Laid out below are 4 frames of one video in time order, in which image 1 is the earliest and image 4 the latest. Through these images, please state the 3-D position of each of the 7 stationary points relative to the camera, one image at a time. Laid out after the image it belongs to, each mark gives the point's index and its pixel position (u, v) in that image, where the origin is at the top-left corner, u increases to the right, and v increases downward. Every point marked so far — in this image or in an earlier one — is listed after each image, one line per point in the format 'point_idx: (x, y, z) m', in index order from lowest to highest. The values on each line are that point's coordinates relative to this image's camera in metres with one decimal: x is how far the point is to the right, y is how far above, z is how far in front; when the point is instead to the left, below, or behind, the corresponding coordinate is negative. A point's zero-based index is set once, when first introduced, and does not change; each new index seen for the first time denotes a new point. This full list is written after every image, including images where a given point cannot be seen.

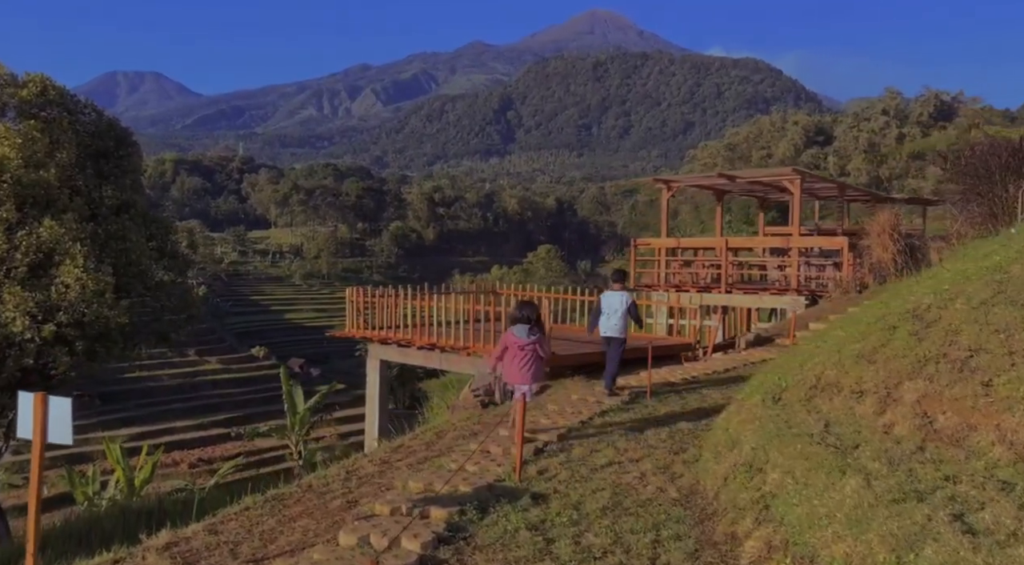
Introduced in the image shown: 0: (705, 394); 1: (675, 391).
0: (+2.0, -1.2, +9.3) m
1: (+1.8, -1.2, +9.7) m
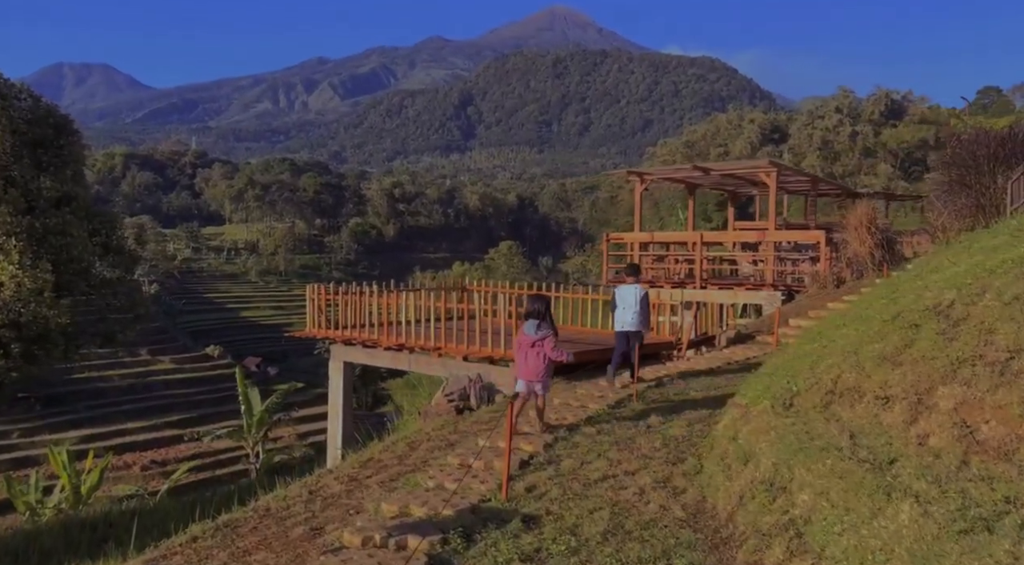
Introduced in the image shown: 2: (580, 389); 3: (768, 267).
0: (+1.8, -1.2, +8.7) m
1: (+1.5, -1.1, +9.1) m
2: (+0.7, -1.1, +9.4) m
3: (+4.7, +0.3, +16.4) m
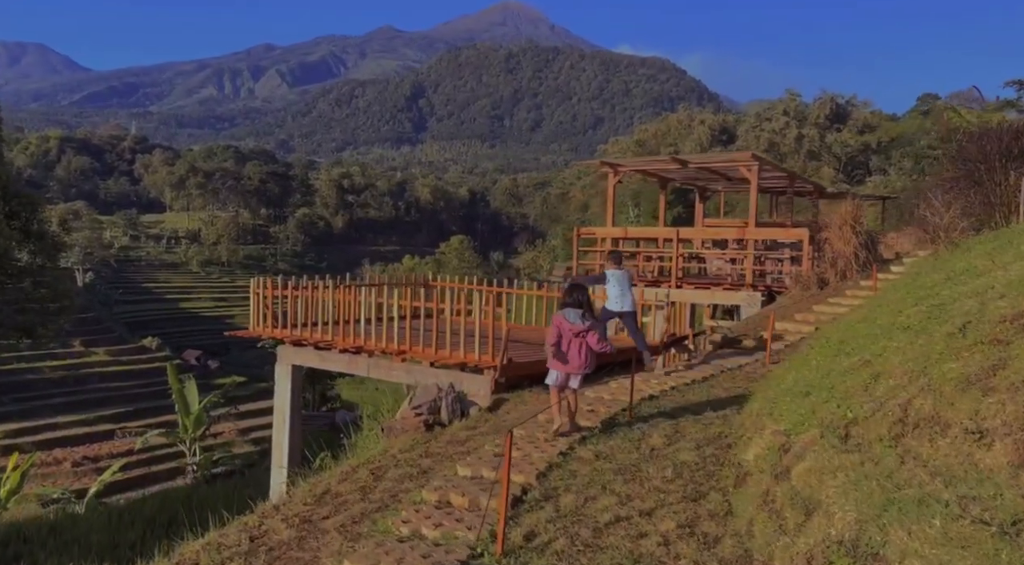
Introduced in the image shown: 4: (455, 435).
0: (+1.6, -1.2, +7.7) m
1: (+1.3, -1.1, +8.0) m
2: (+0.5, -1.1, +8.3) m
3: (+4.1, +0.3, +15.5) m
4: (-0.5, -1.2, +7.2) m
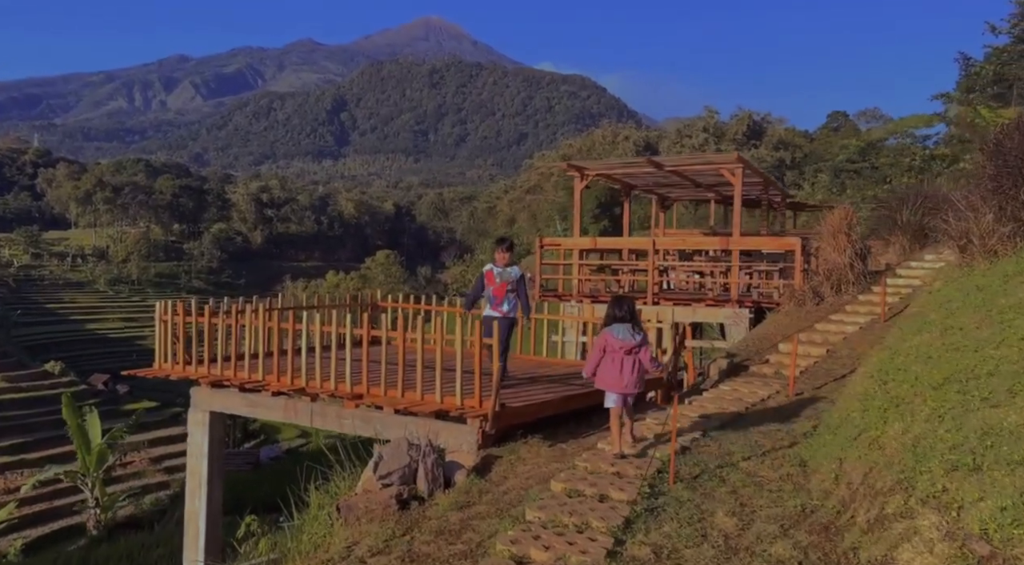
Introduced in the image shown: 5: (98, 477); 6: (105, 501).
0: (+1.6, -1.3, +5.8) m
1: (+1.3, -1.3, +6.1) m
2: (+0.5, -1.2, +6.3) m
3: (+3.4, 0.0, +13.8) m
4: (-0.4, -1.4, +5.2) m
5: (-8.2, -3.9, +17.7) m
6: (-8.1, -4.3, +18.1) m
